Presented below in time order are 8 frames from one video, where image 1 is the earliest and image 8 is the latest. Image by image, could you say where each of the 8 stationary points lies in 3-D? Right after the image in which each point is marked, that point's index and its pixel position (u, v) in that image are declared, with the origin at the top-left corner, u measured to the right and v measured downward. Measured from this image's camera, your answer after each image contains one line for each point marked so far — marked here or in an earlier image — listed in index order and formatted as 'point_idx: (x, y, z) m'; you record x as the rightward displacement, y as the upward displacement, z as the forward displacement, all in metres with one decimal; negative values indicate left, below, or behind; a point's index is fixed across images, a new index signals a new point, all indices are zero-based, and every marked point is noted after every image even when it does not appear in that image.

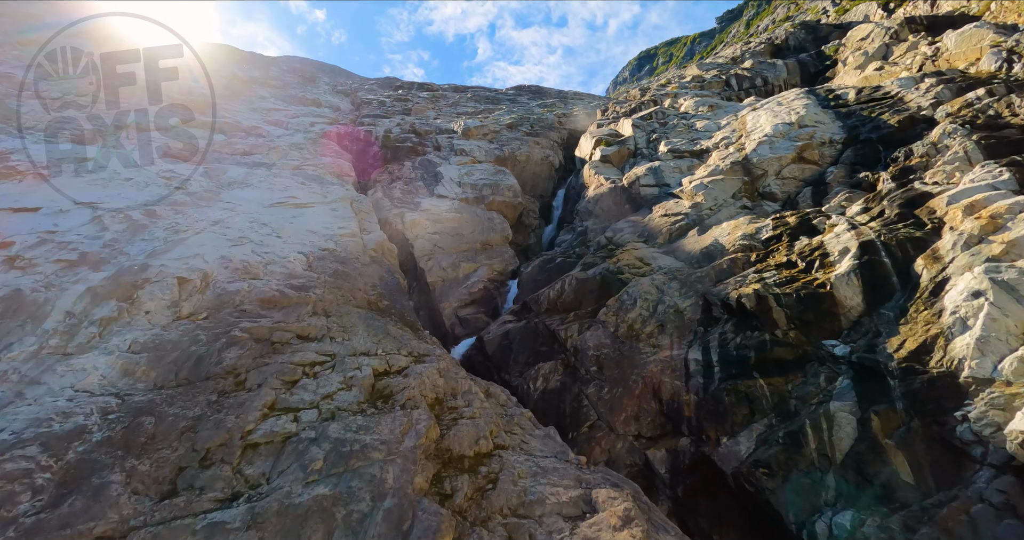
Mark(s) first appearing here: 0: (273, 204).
0: (-9.8, +2.7, +17.7) m
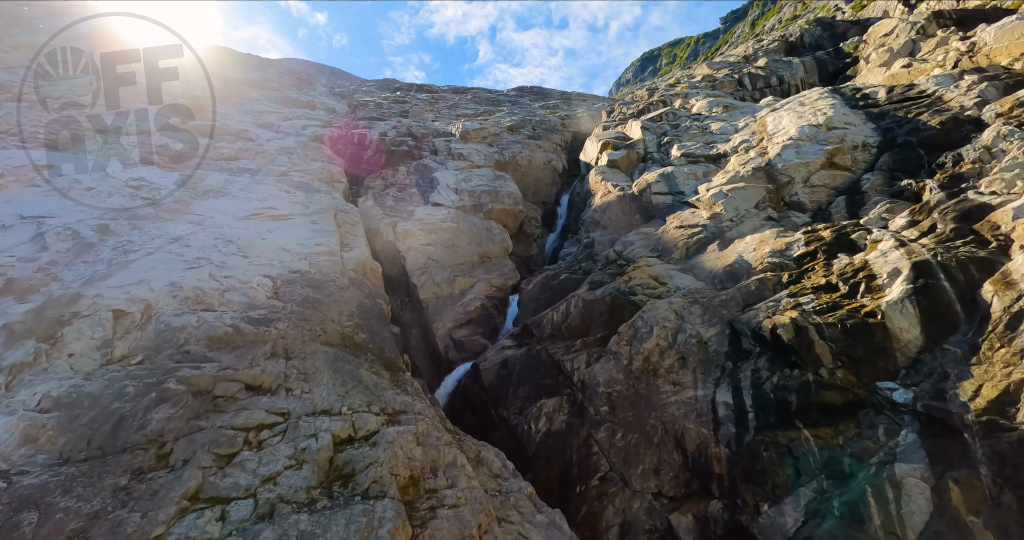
0: (-9.8, +2.0, +16.0) m
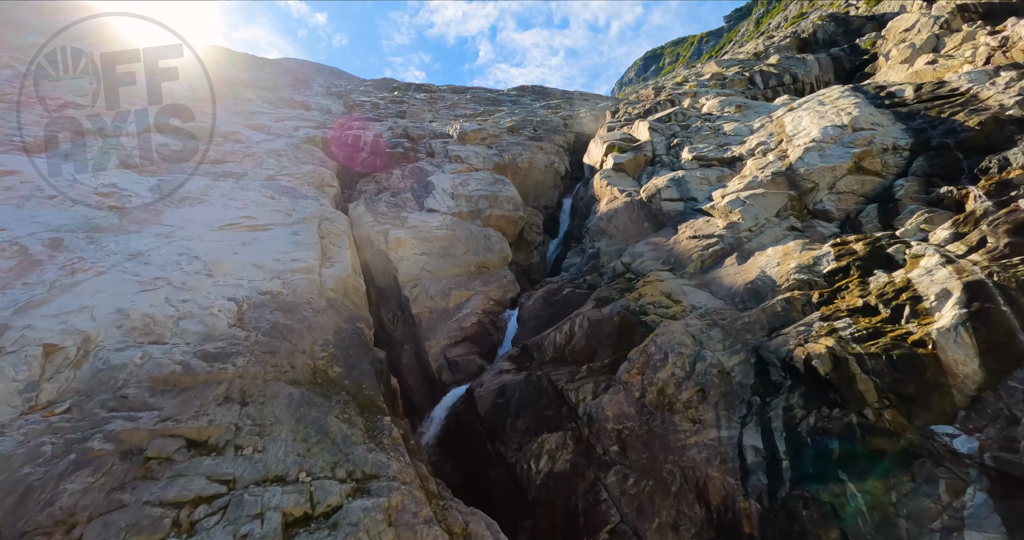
0: (-9.8, +1.4, +14.7) m
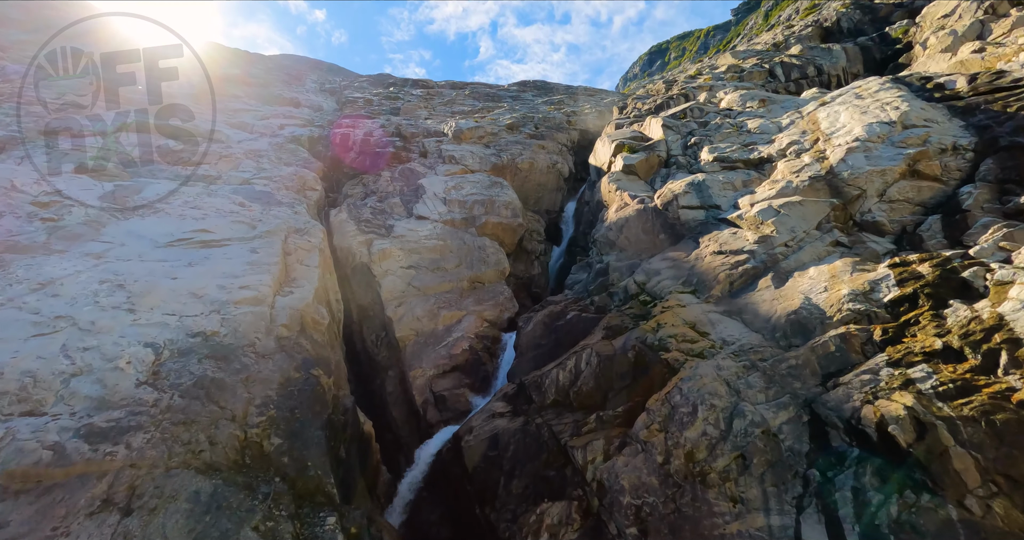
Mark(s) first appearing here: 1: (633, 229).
0: (-10.0, +0.8, +12.7) m
1: (+4.5, +1.5, +16.1) m
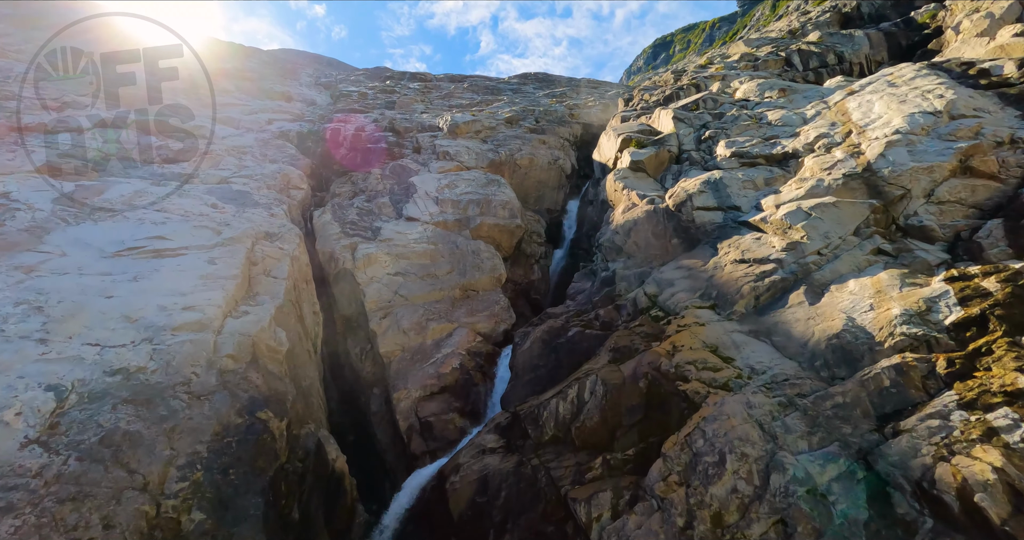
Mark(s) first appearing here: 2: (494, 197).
0: (-10.1, +0.4, +11.2) m
1: (+4.4, +1.3, +14.5) m
2: (-0.8, +3.3, +19.8) m
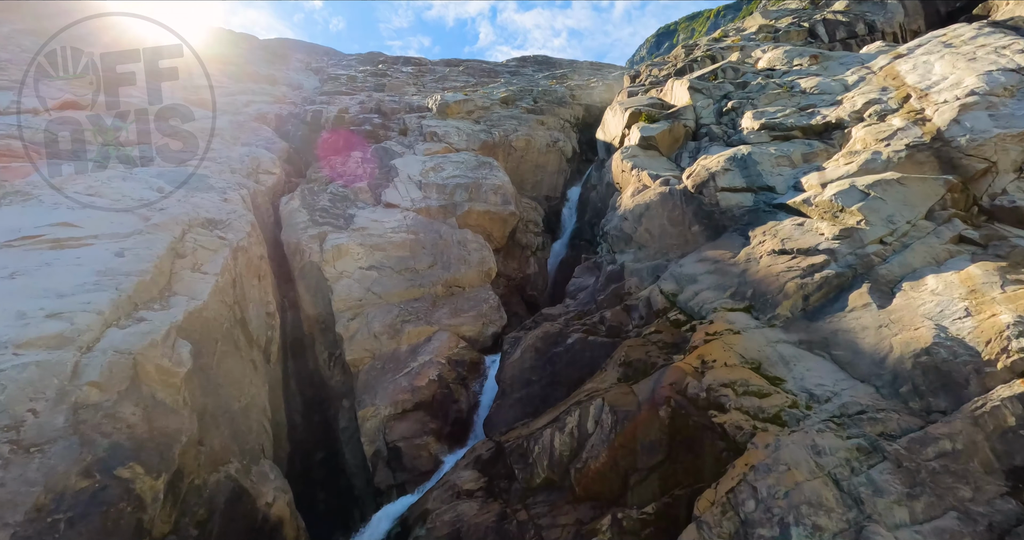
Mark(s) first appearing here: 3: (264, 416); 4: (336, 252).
0: (-10.5, +0.6, +9.0) m
1: (+4.0, +1.4, +12.3) m
2: (-1.1, +3.6, +17.5) m
3: (-5.8, -3.4, +10.1) m
4: (-5.9, +0.6, +14.3) m
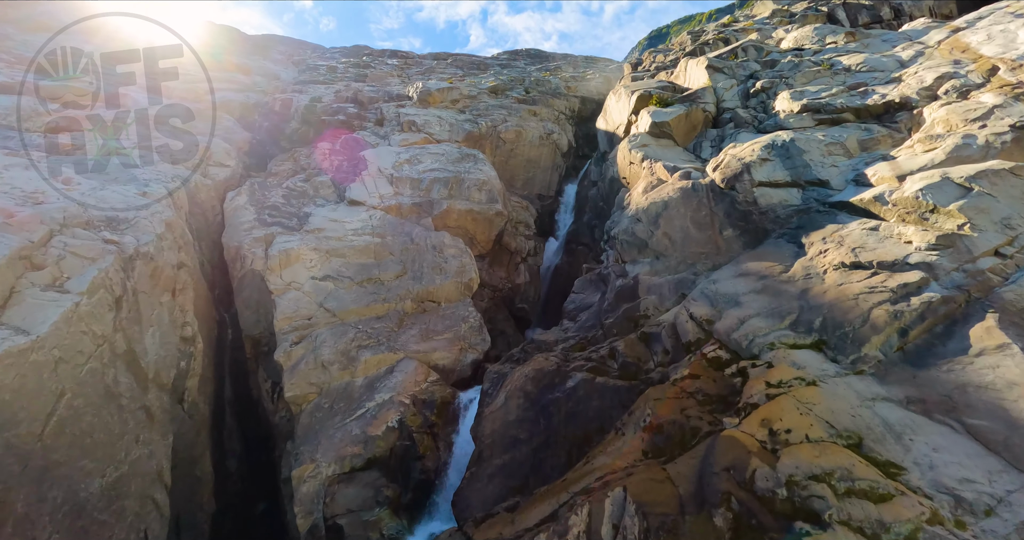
0: (-10.8, +0.3, +6.2) m
1: (+3.7, +1.1, +9.8) m
2: (-1.5, +3.3, +15.0) m
3: (-6.1, -3.7, +7.4) m
4: (-6.3, +0.3, +11.7) m
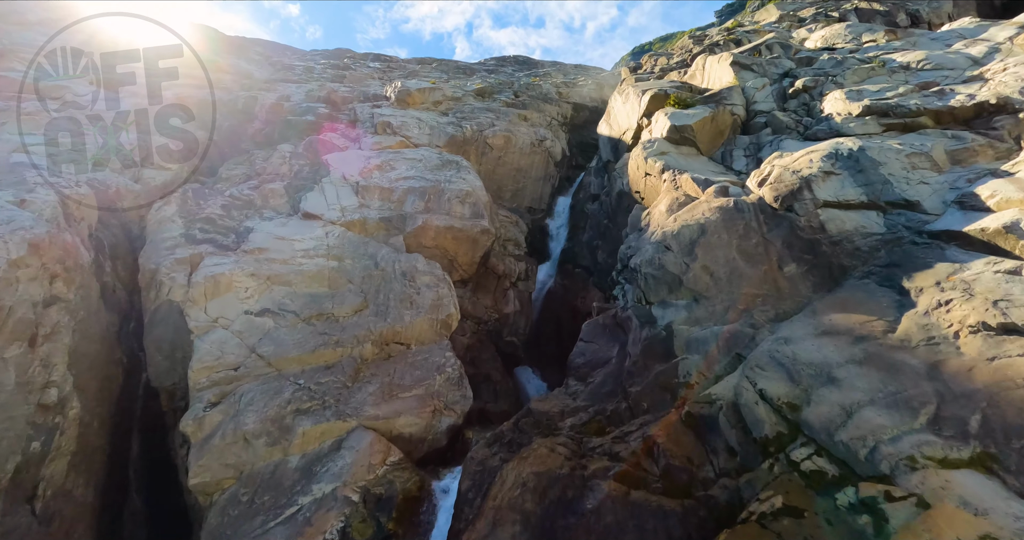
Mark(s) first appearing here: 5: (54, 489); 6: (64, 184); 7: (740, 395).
0: (-10.8, -0.2, +3.4) m
1: (+3.5, +0.4, +7.5) m
2: (-1.8, +2.5, +12.5) m
3: (-6.2, -4.3, +4.7) m
4: (-6.5, -0.4, +9.0) m
5: (-7.4, -3.5, +7.0) m
6: (-11.0, +2.1, +10.5) m
7: (+2.9, -1.6, +5.4) m
